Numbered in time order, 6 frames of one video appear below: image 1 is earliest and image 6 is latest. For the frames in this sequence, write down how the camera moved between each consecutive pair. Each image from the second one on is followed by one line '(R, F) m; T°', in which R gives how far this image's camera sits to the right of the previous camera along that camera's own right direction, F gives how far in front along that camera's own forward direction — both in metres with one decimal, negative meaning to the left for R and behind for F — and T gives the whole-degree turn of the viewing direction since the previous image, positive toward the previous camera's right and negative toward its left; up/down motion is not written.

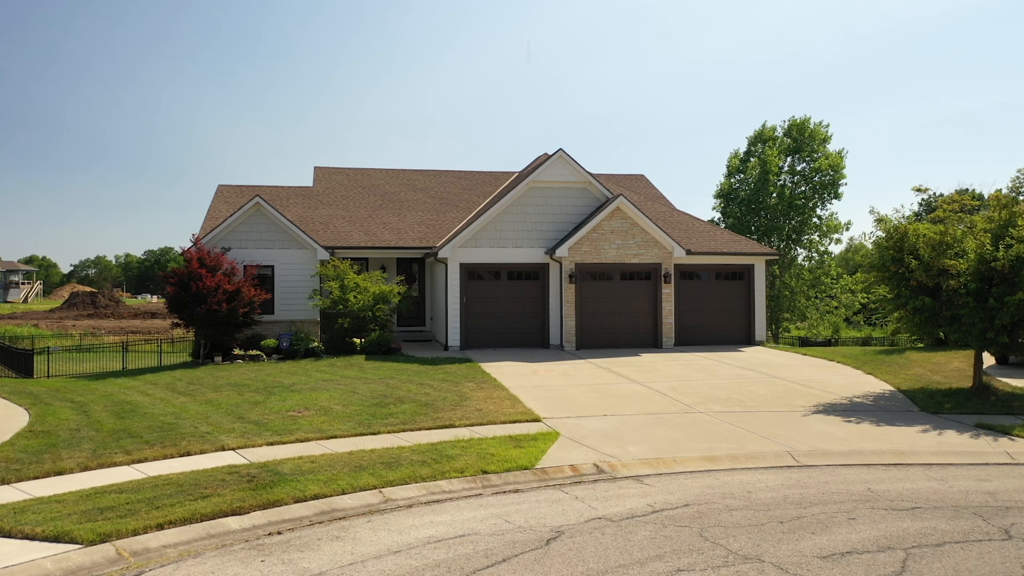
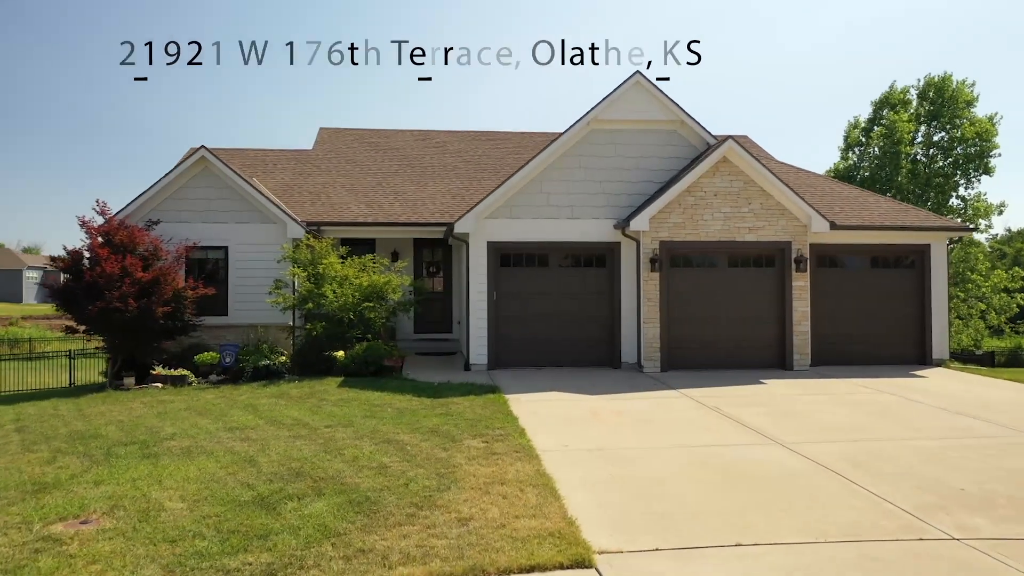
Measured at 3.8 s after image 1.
(+0.3, +5.9) m; -5°
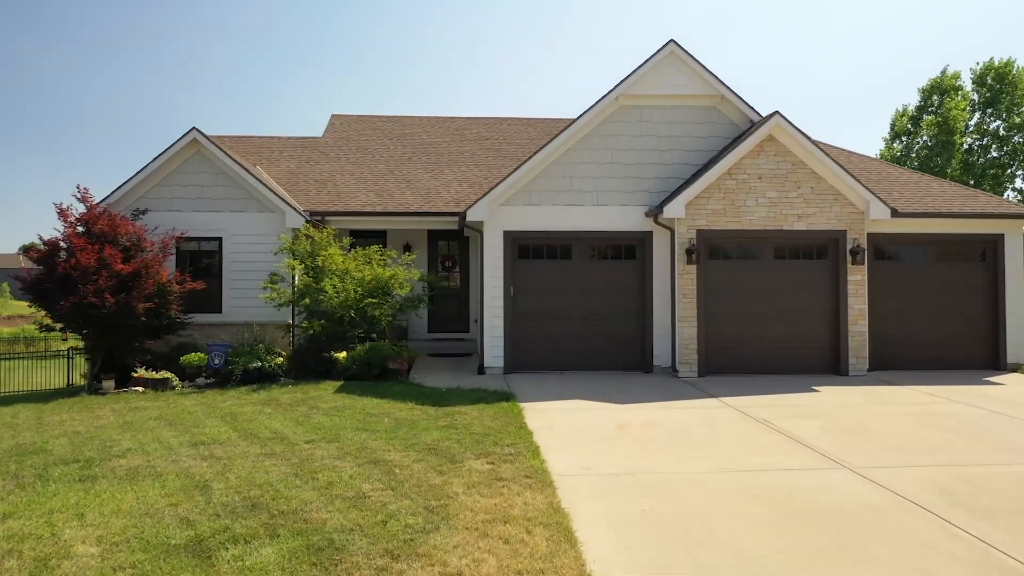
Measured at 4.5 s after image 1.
(+0.1, +1.2) m; -2°
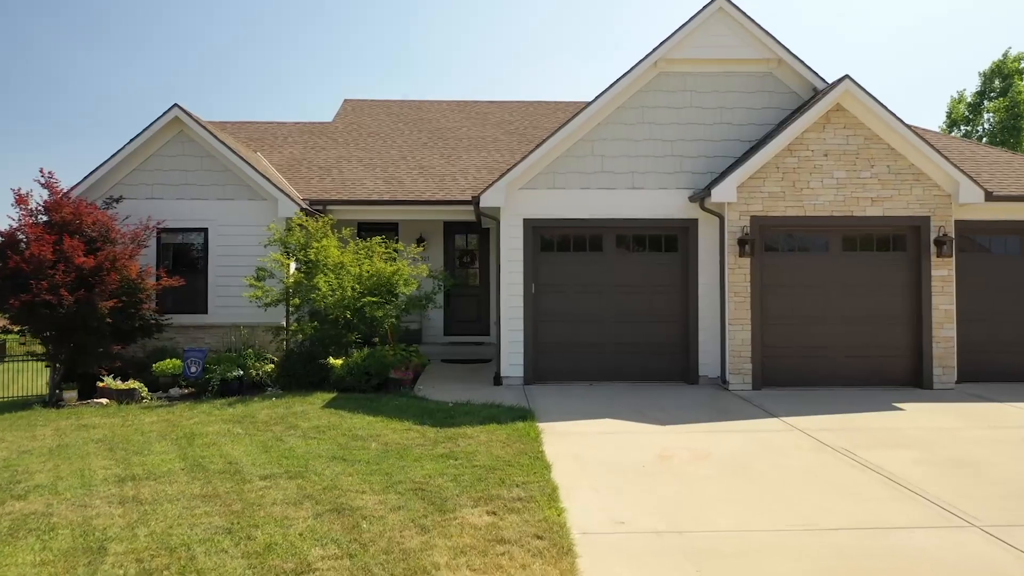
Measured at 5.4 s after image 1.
(+0.1, +1.5) m; -2°
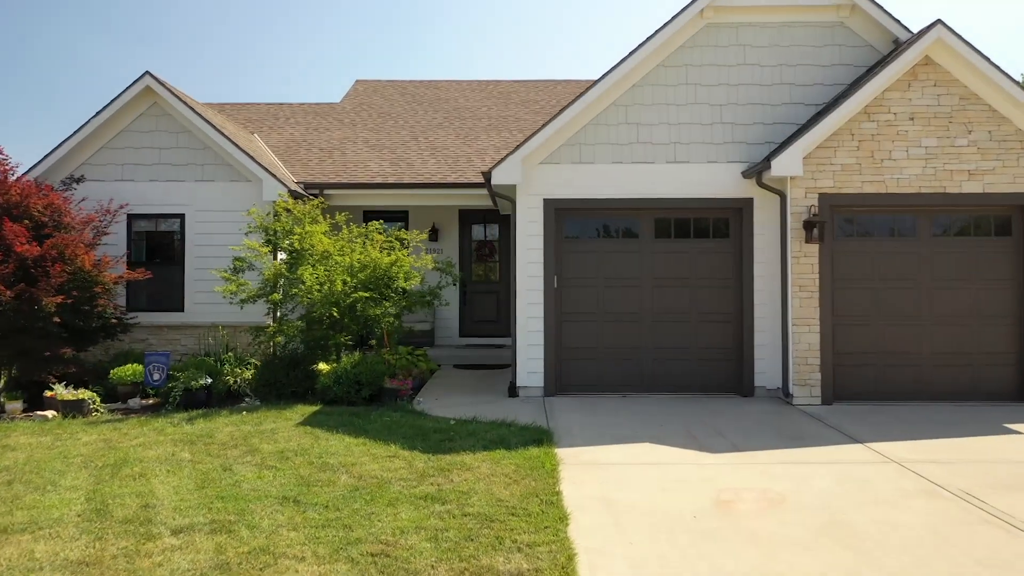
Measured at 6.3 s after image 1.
(+0.2, +1.5) m; -2°
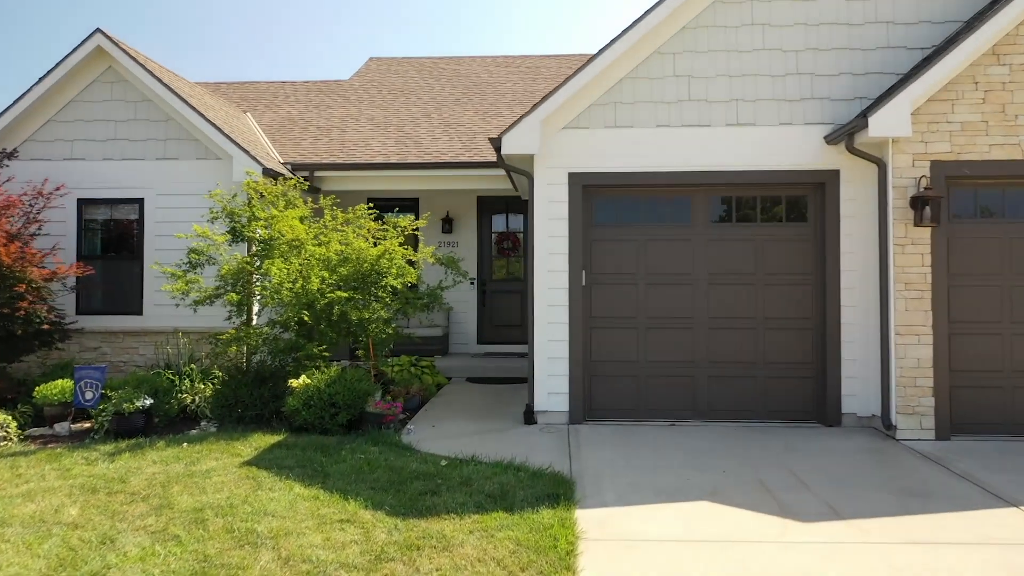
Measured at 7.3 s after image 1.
(+0.2, +1.7) m; -3°
